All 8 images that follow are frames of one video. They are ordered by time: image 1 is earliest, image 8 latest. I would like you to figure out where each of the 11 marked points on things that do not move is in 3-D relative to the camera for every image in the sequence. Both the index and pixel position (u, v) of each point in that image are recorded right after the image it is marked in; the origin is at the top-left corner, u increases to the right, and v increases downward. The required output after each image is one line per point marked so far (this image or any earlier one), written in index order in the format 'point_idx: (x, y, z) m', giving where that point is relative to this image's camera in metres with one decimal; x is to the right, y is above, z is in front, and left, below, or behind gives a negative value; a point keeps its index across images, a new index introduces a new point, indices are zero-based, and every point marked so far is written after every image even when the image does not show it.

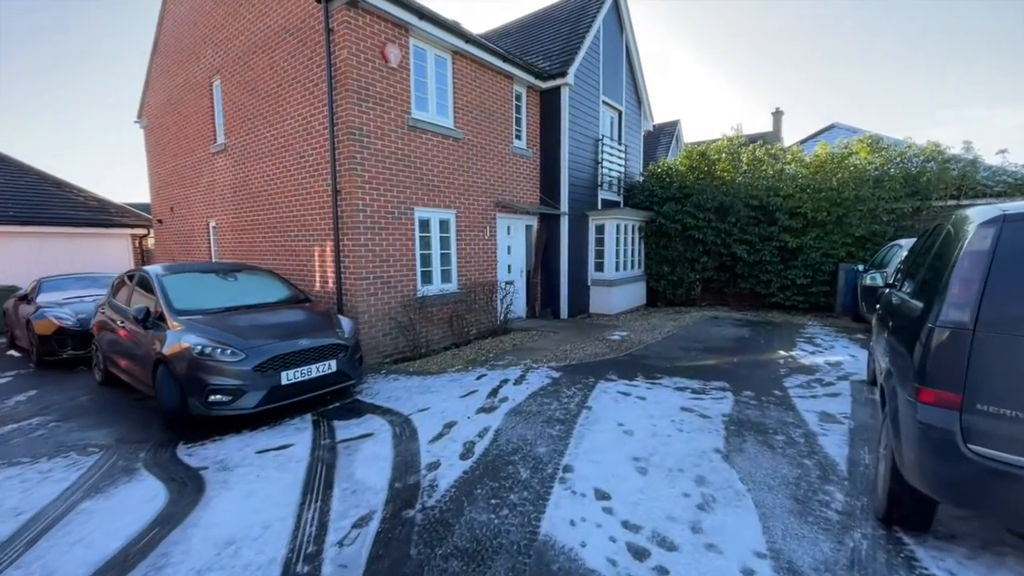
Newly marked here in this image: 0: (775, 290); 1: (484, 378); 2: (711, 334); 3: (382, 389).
0: (+6.1, -0.1, +10.2) m
1: (-0.3, -1.1, +5.3) m
2: (+3.4, -0.8, +7.4) m
3: (-1.5, -1.2, +5.2) m
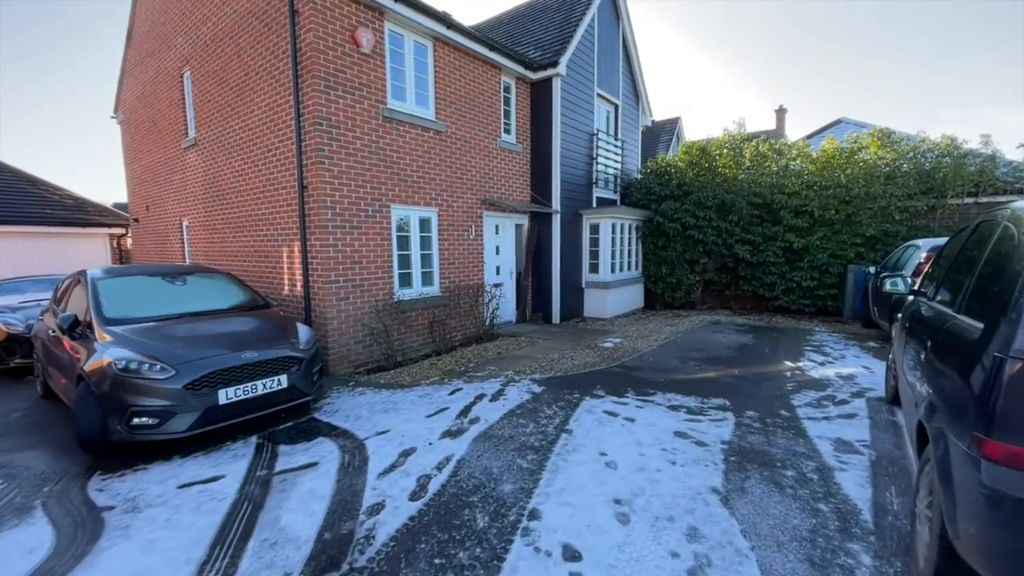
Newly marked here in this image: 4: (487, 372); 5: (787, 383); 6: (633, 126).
0: (+5.9, -0.1, +9.7) m
1: (-0.6, -1.2, +4.8) m
2: (+3.2, -0.8, +6.9) m
3: (-1.8, -1.3, +4.7) m
4: (-0.3, -1.1, +5.6) m
5: (+3.0, -1.0, +4.8) m
6: (+3.4, +4.5, +12.2) m
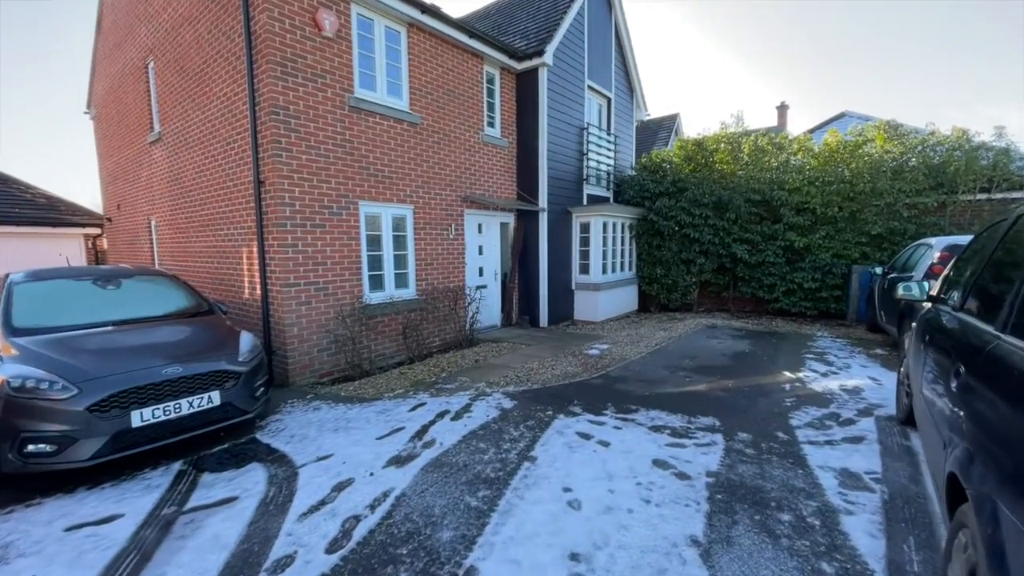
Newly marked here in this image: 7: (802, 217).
0: (+5.6, -0.2, +9.2) m
1: (-0.9, -1.2, +4.3) m
2: (+2.9, -0.9, +6.4) m
3: (-2.1, -1.3, +4.2) m
4: (-0.6, -1.1, +5.1) m
5: (+2.7, -1.1, +4.3) m
6: (+3.1, +4.5, +11.7) m
7: (+5.8, +1.4, +8.8) m
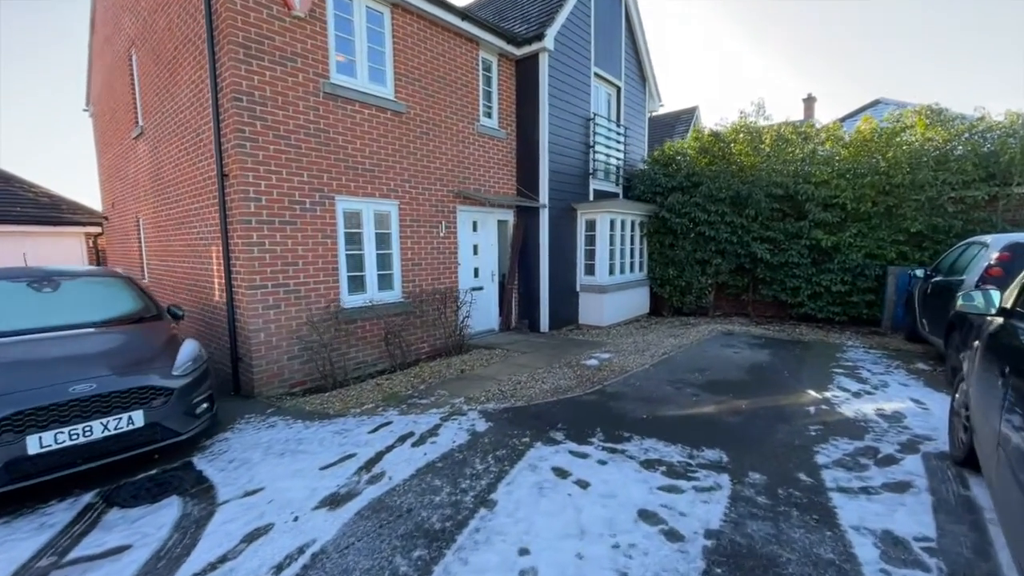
0: (+5.6, -0.2, +8.4) m
1: (-1.1, -1.2, +3.8) m
2: (+2.7, -0.9, +5.7) m
3: (-2.3, -1.3, +3.7) m
4: (-0.8, -1.2, +4.6) m
5: (+2.5, -1.1, +3.6) m
6: (+3.2, +4.5, +11.0) m
7: (+5.8, +1.4, +8.0) m
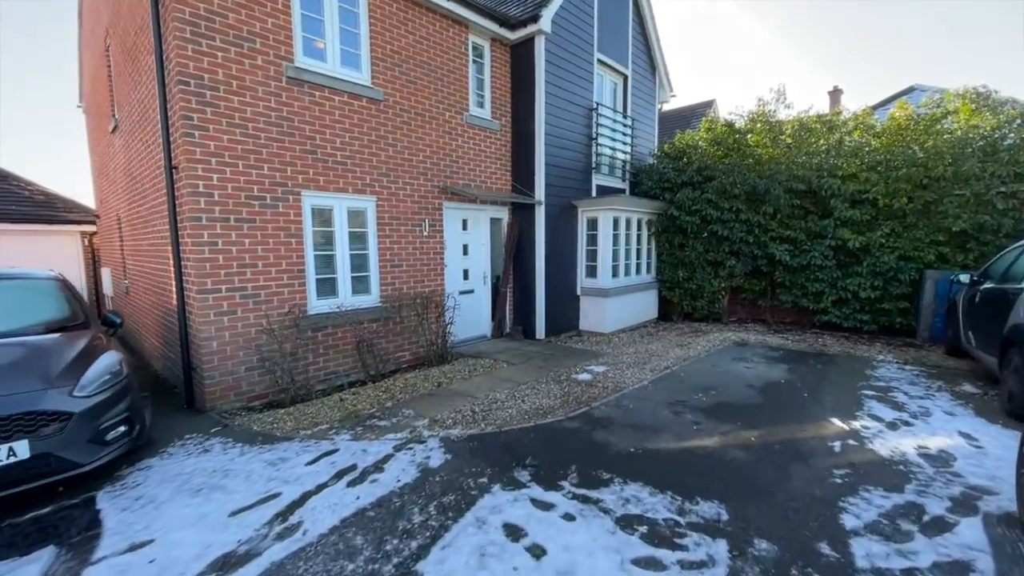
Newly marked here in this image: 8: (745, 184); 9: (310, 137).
0: (+5.5, -0.3, +7.6) m
1: (-1.4, -1.3, +3.3) m
2: (+2.5, -1.0, +5.0) m
3: (-2.6, -1.4, +3.2) m
4: (-1.1, -1.2, +4.0) m
5: (+2.2, -1.2, +2.9) m
6: (+3.2, +4.4, +10.3) m
7: (+5.7, +1.3, +7.2) m
8: (+4.2, +1.9, +7.9) m
9: (-2.4, +1.8, +5.2) m
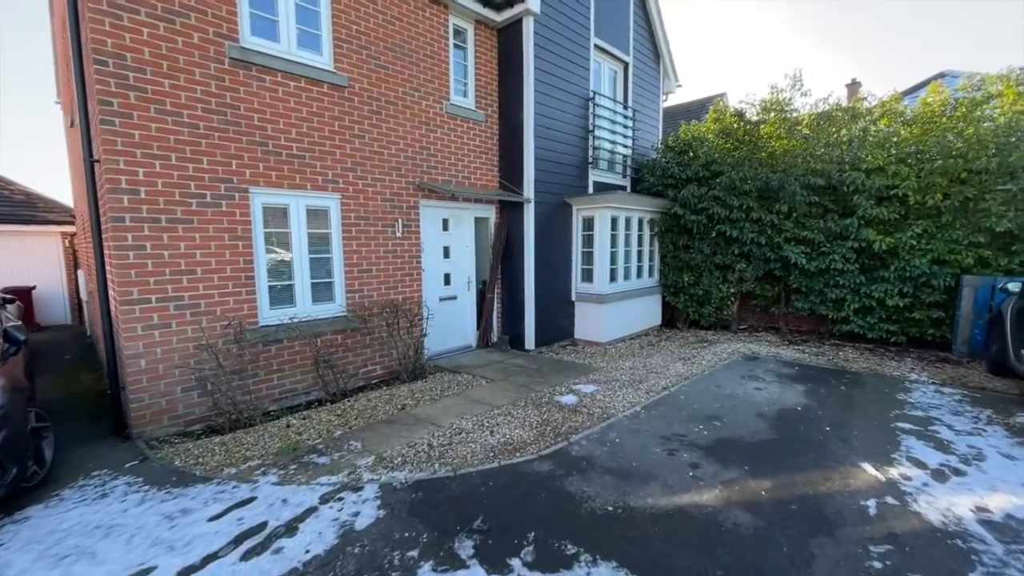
0: (+5.3, -0.4, +6.8) m
1: (-1.7, -1.4, +2.7) m
2: (+2.2, -1.1, +4.3) m
3: (-2.9, -1.5, +2.7) m
4: (-1.4, -1.3, +3.4) m
5: (+1.8, -1.3, +2.3) m
6: (+3.1, +4.3, +9.6) m
7: (+5.5, +1.2, +6.4) m
8: (+4.0, +1.8, +7.2) m
9: (-2.7, +1.7, +4.6) m
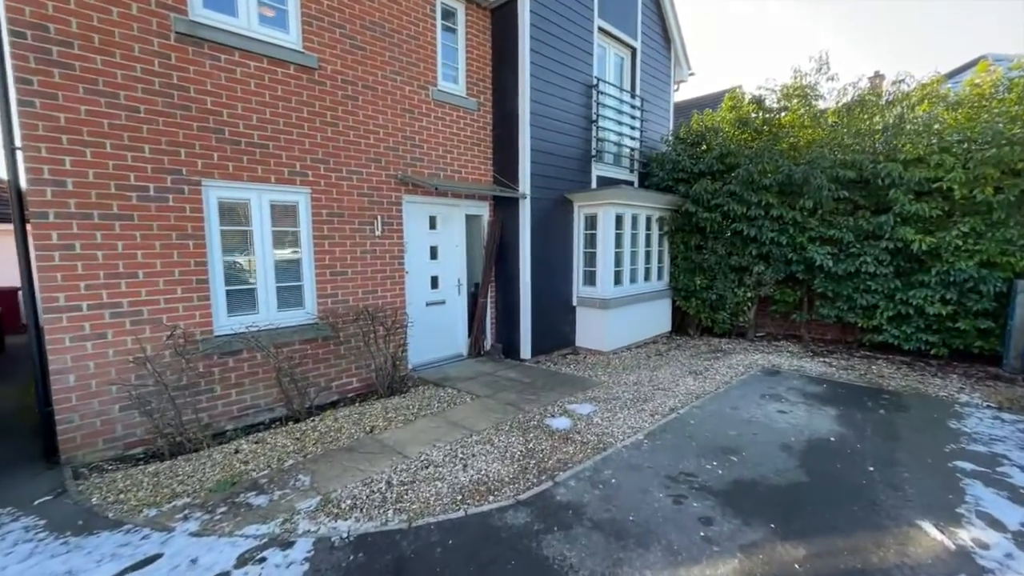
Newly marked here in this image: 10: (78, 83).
0: (+5.2, -0.5, +6.1) m
1: (-1.9, -1.4, +2.2) m
2: (+2.1, -1.2, +3.7) m
3: (-3.1, -1.5, +2.2) m
4: (-1.5, -1.4, +2.9) m
5: (+1.6, -1.4, +1.6) m
6: (+3.1, +4.2, +8.9) m
7: (+5.4, +1.1, +5.7) m
8: (+4.0, +1.7, +6.5) m
9: (-2.8, +1.7, +4.1) m
10: (-3.4, +1.6, +3.5) m
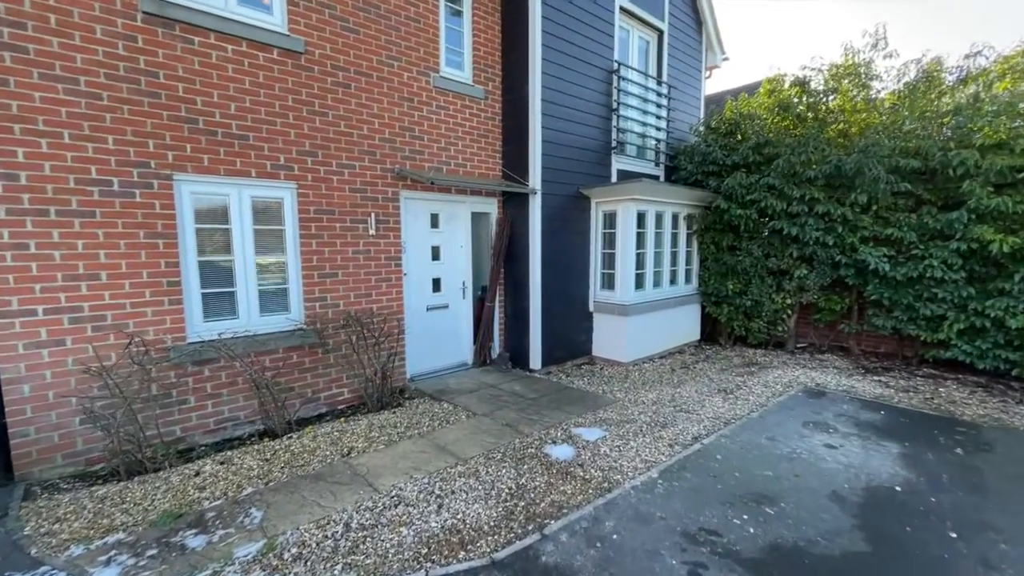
0: (+5.3, -0.6, +5.2) m
1: (-2.1, -1.5, +1.8) m
2: (+2.0, -1.2, +3.1) m
3: (-3.3, -1.5, +1.9) m
4: (-1.7, -1.4, +2.5) m
5: (+1.4, -1.4, +1.0) m
6: (+3.4, +4.2, +8.2) m
7: (+5.5, +1.0, +4.8) m
8: (+4.1, +1.6, +5.7) m
9: (-2.8, +1.6, +3.8) m
10: (-3.5, +1.6, +3.2) m
